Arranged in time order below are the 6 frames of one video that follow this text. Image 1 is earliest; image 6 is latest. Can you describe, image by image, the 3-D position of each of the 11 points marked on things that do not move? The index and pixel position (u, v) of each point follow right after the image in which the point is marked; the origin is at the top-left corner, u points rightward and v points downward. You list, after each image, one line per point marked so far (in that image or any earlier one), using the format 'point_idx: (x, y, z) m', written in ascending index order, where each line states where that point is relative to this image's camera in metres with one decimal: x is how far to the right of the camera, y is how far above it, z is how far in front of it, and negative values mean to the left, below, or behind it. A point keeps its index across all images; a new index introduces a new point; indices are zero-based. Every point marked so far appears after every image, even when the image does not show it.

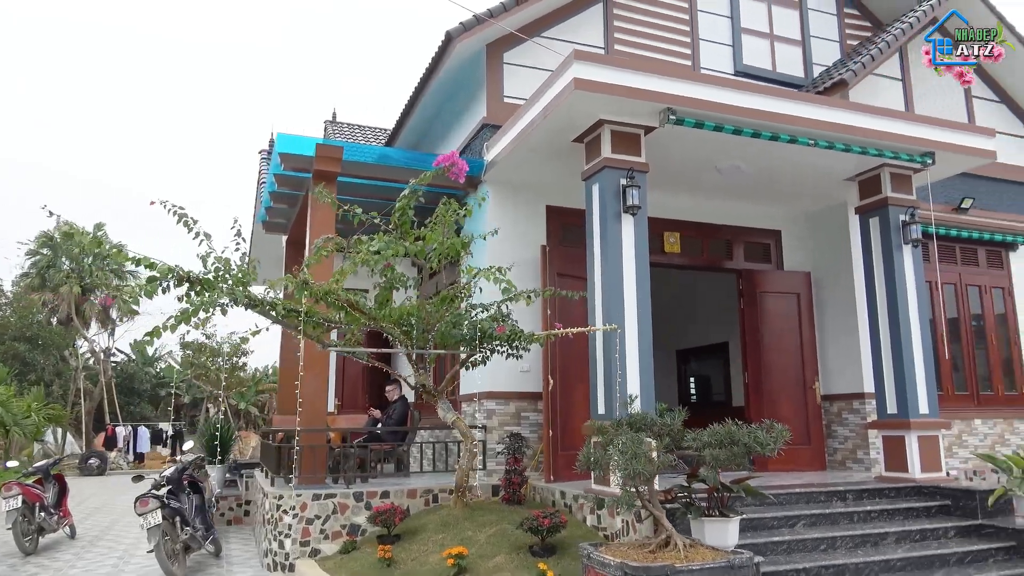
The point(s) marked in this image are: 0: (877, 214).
0: (+3.6, +0.7, +7.3) m
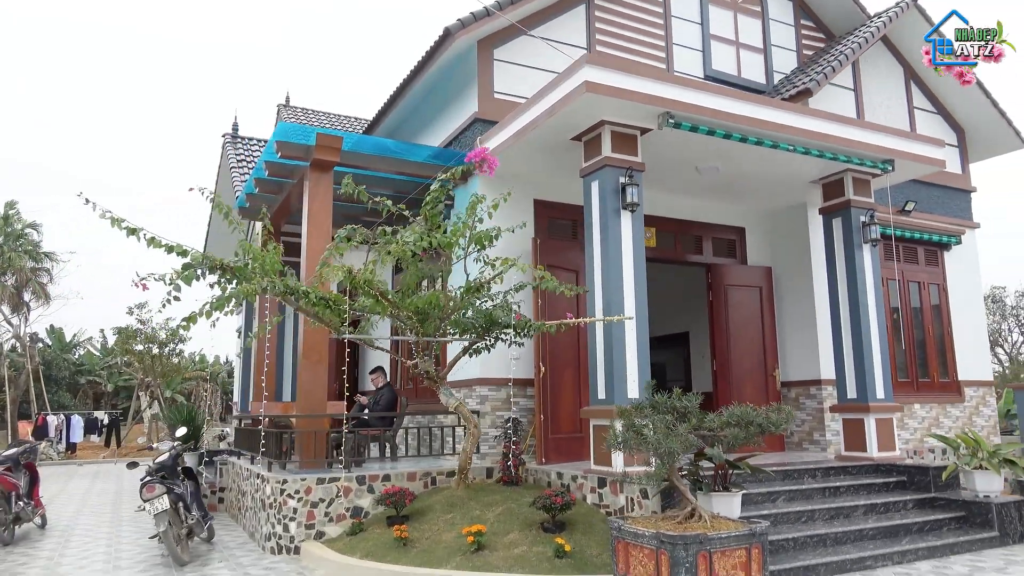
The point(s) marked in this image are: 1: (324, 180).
0: (+3.5, +0.8, +7.9) m
1: (-1.8, +1.0, +7.2) m
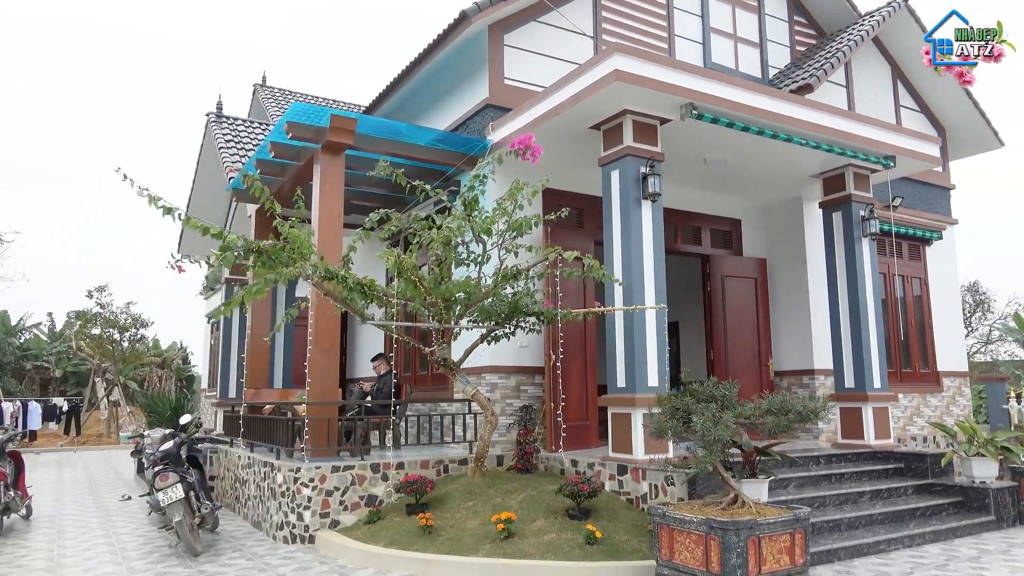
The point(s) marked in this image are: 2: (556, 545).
0: (+3.5, +0.9, +8.1) m
1: (-1.7, +1.2, +7.0) m
2: (+0.3, -1.8, +5.3) m
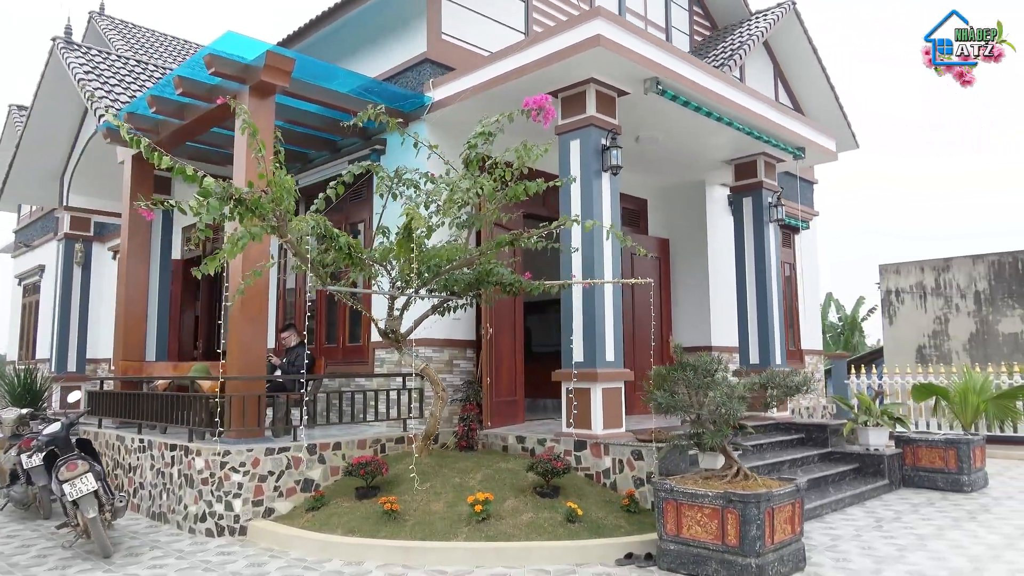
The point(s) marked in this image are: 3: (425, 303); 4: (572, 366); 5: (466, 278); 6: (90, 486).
0: (+2.7, +1.1, +8.6) m
1: (-2.0, +1.5, +6.2) m
2: (+0.2, -1.6, +5.1) m
3: (-0.7, -0.1, +6.8) m
4: (+0.5, -0.7, +6.3) m
5: (-0.3, +0.1, +5.6) m
6: (-2.7, -1.3, +4.9) m
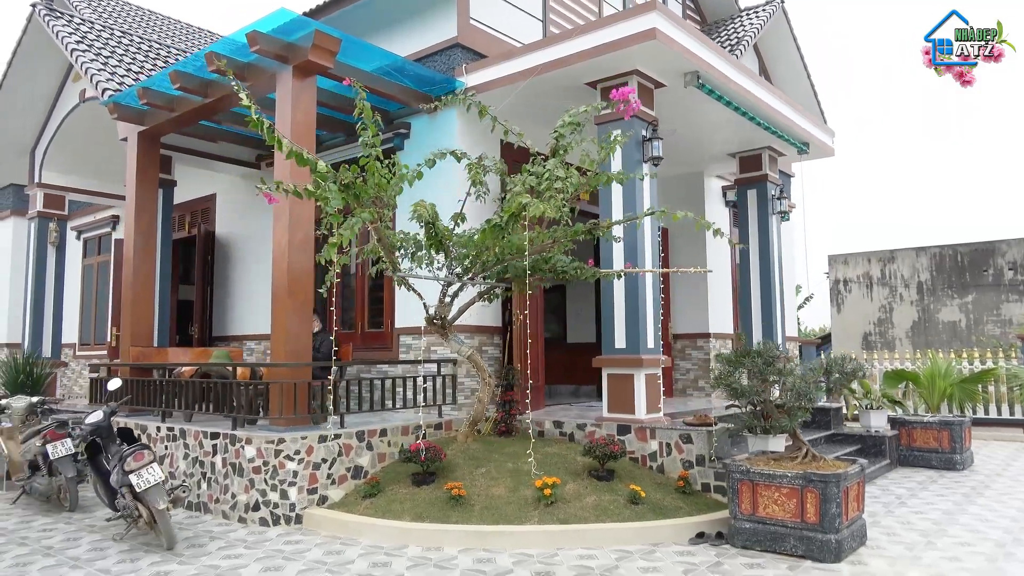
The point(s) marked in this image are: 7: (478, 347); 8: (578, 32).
0: (+2.9, +1.2, +8.9) m
1: (-1.6, +1.6, +6.1) m
2: (+0.6, -1.5, +5.3) m
3: (-0.4, 0.0, +6.8) m
4: (+0.9, -0.6, +6.4) m
5: (+0.1, +0.2, +5.7) m
6: (-2.2, -1.2, +4.7) m
7: (-0.3, -0.6, +7.2) m
8: (+0.6, +2.1, +6.3) m
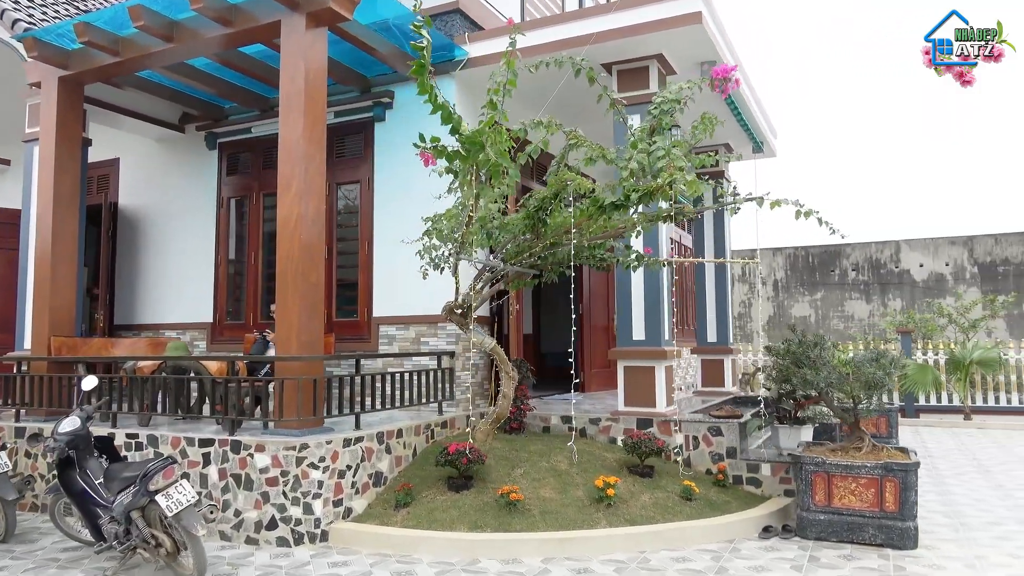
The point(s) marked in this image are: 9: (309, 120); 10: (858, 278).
0: (+2.4, +1.3, +9.1) m
1: (-1.3, +1.8, +5.3) m
2: (+1.0, -1.5, +5.0) m
3: (-0.3, +0.1, +6.3) m
4: (+1.0, -0.5, +6.2) m
5: (+0.4, +0.3, +5.3) m
6: (-1.6, -1.1, +3.8) m
7: (-0.4, -0.5, +6.7) m
8: (+0.8, +2.2, +6.0) m
9: (-1.4, +1.2, +5.2) m
10: (+8.8, +0.3, +19.2) m
